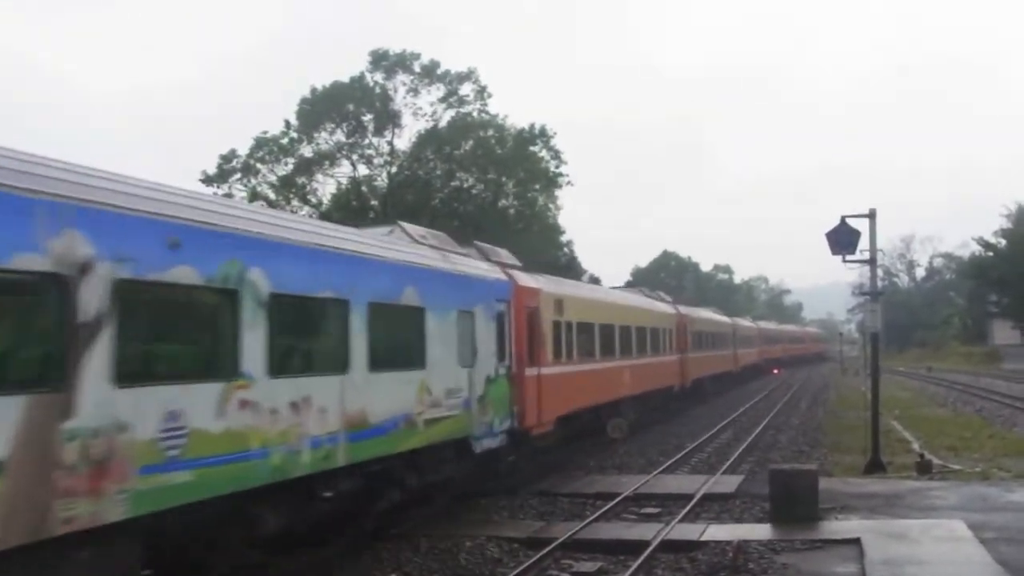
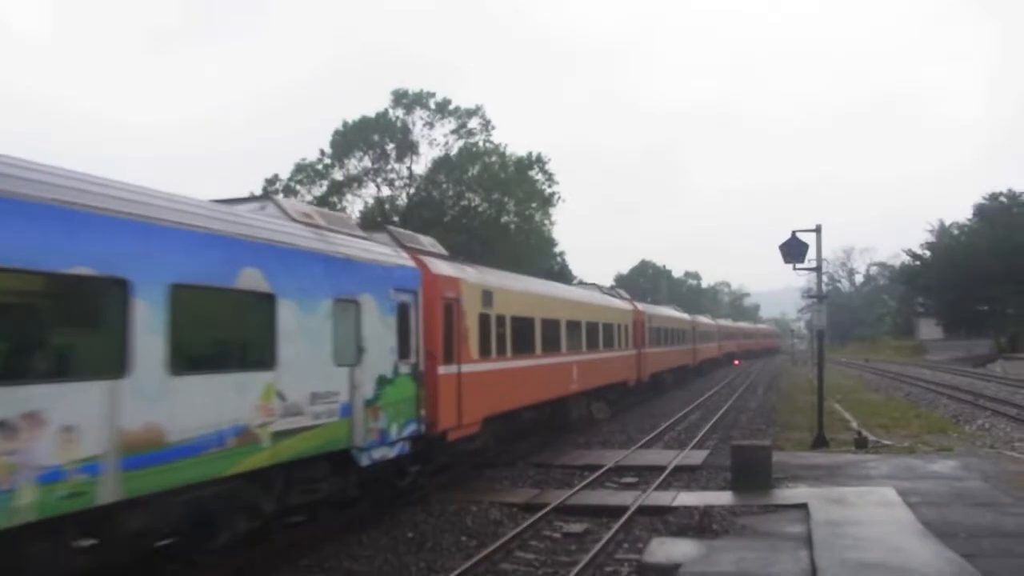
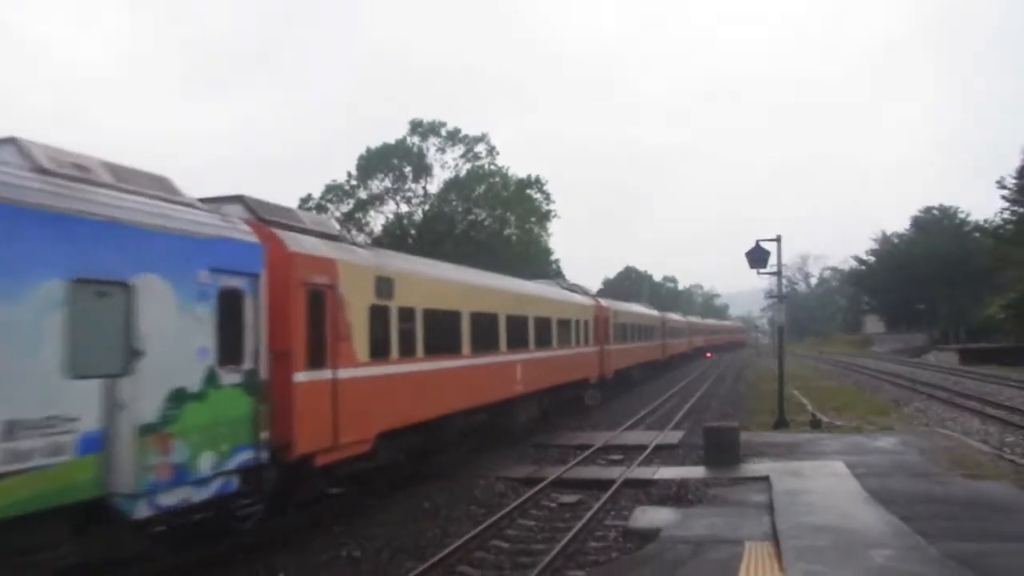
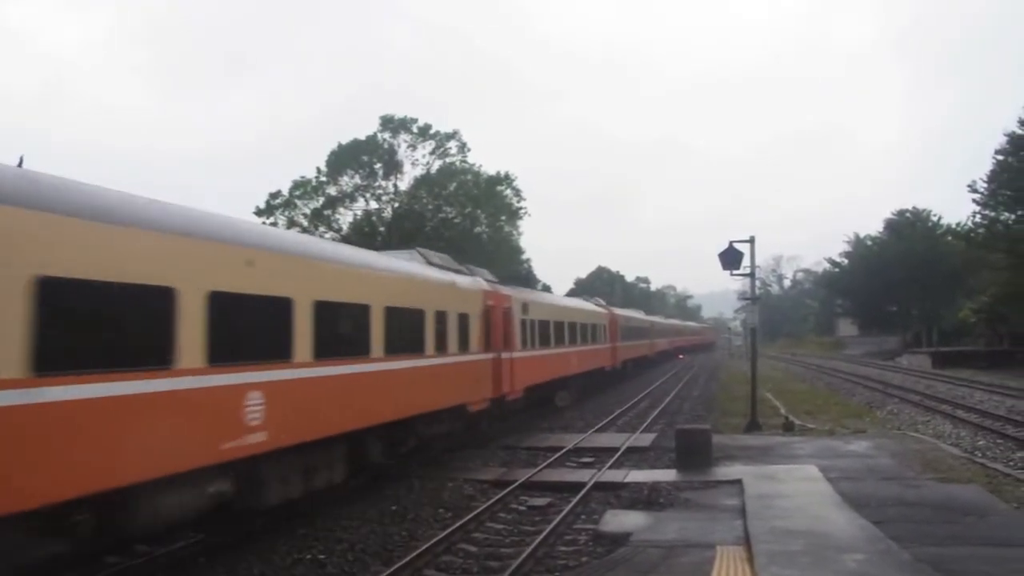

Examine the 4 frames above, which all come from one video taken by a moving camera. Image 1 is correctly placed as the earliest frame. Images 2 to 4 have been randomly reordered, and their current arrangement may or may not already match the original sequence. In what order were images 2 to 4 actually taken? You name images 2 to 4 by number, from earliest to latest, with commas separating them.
2, 3, 4
